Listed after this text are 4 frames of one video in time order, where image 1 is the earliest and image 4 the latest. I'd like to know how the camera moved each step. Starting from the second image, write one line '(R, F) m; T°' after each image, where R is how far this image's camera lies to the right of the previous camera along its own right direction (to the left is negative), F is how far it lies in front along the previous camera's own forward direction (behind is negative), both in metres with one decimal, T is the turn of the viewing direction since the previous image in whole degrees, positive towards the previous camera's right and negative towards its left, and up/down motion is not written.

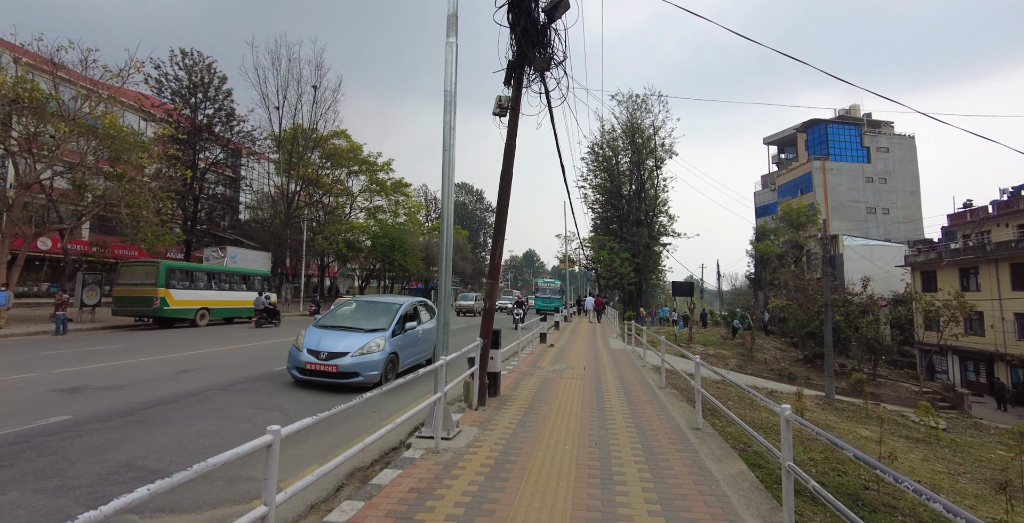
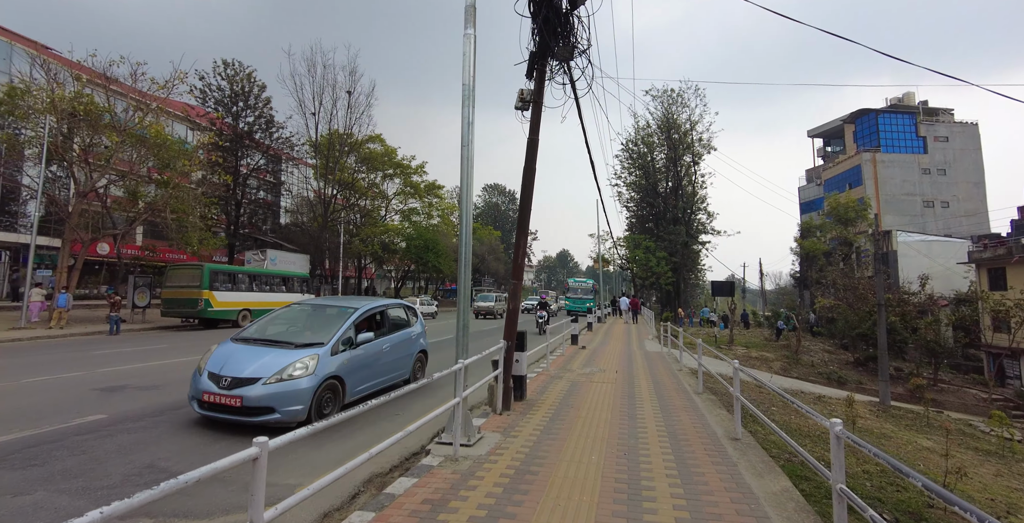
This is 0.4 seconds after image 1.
(+0.1, +0.2) m; -4°
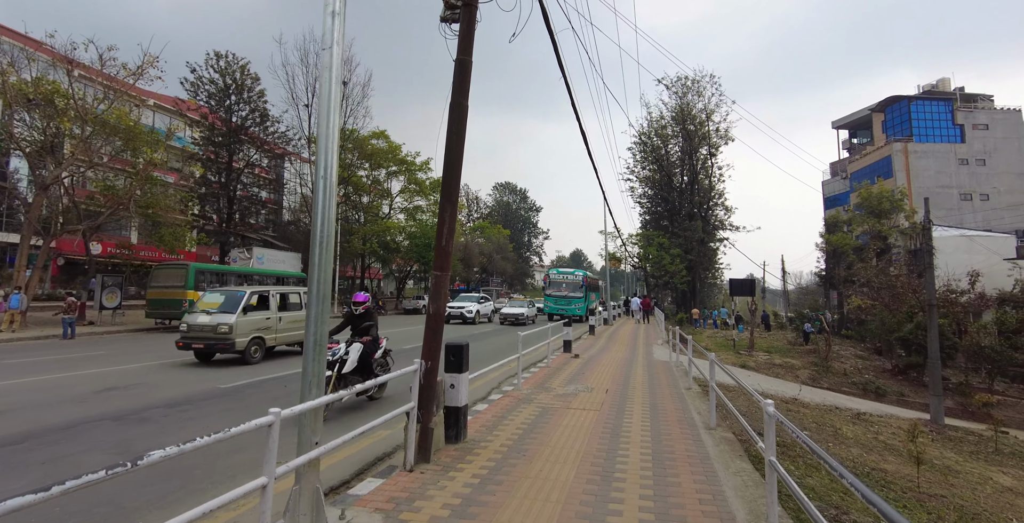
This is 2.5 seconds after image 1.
(+0.9, +1.9) m; -2°
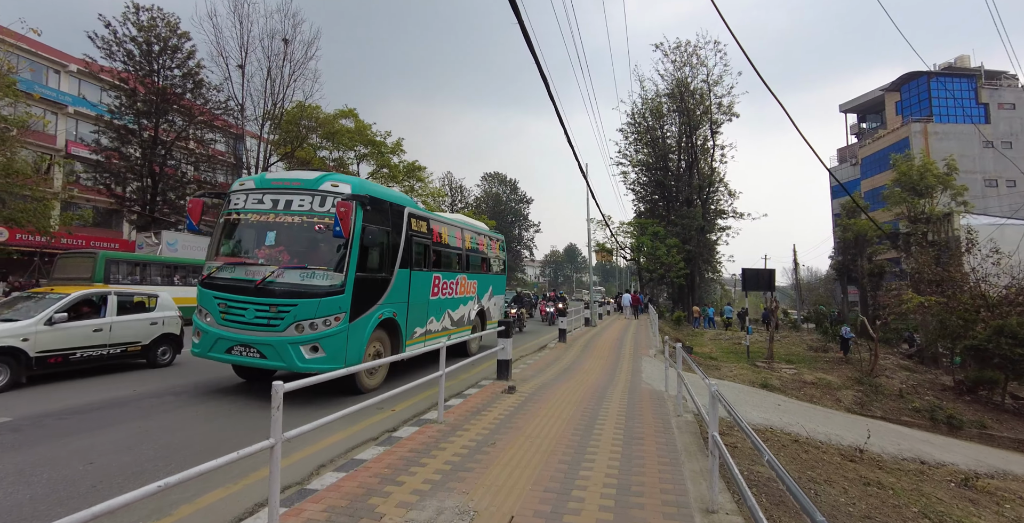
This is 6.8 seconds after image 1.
(+1.5, +4.5) m; 0°
